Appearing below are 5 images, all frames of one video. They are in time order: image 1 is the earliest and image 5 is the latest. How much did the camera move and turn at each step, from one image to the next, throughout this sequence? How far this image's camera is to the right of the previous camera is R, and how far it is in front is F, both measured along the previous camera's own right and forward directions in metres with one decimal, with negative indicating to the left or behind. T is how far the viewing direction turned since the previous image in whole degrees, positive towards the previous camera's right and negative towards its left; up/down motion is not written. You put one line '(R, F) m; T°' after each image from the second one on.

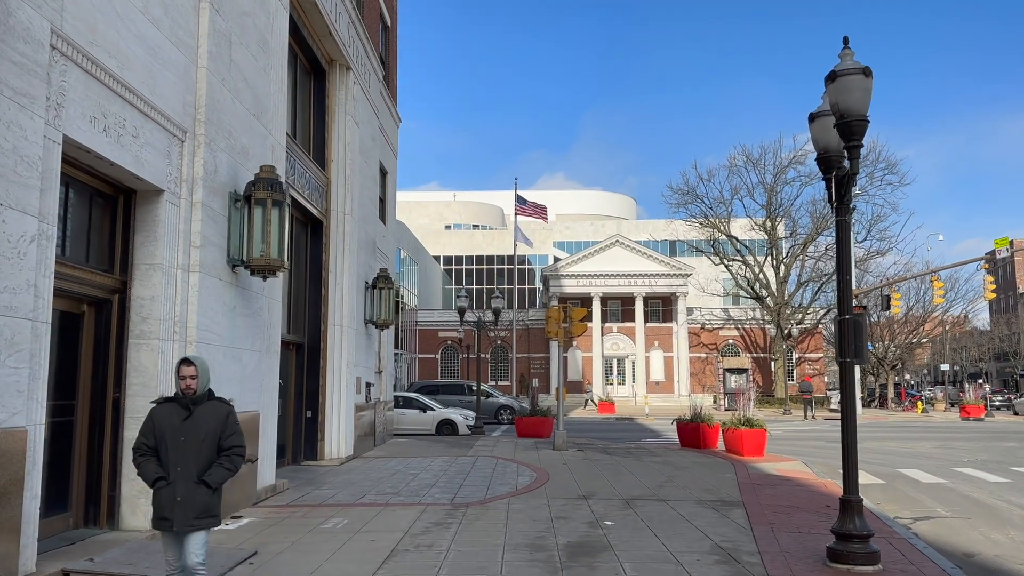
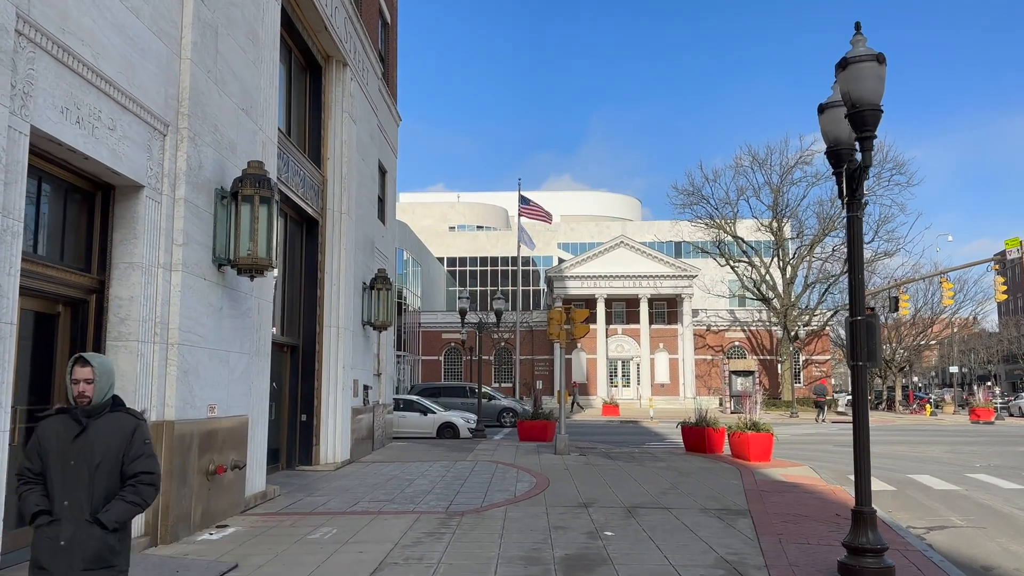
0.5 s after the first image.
(+0.1, +0.3) m; 0°
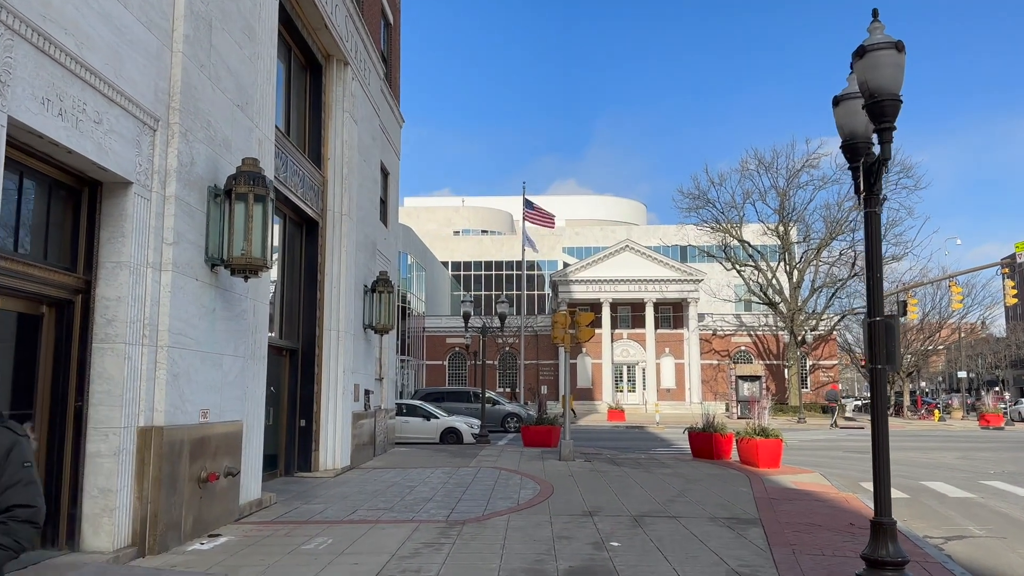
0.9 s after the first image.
(0.0, +0.3) m; 0°
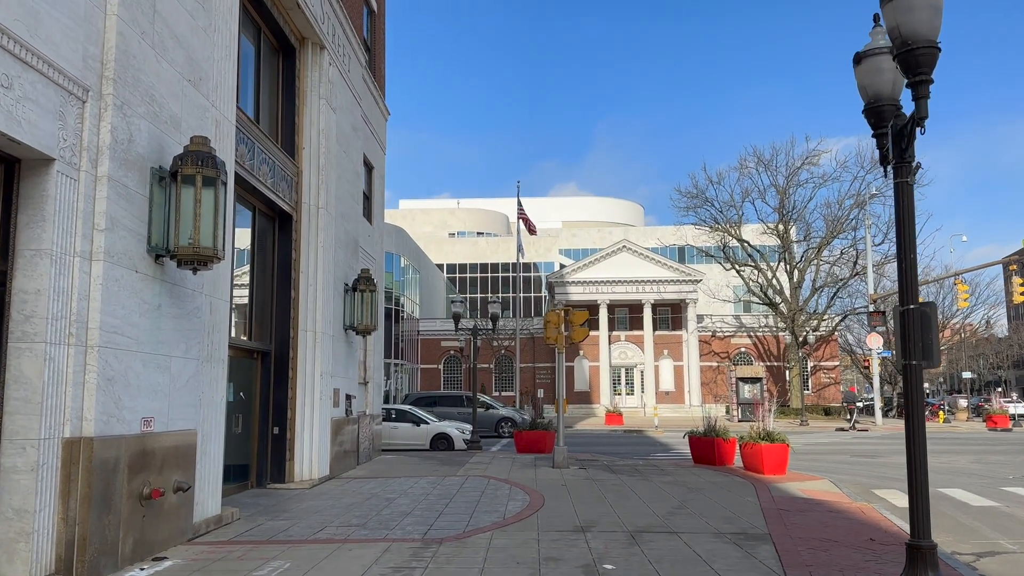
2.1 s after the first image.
(+0.2, +0.9) m; 0°
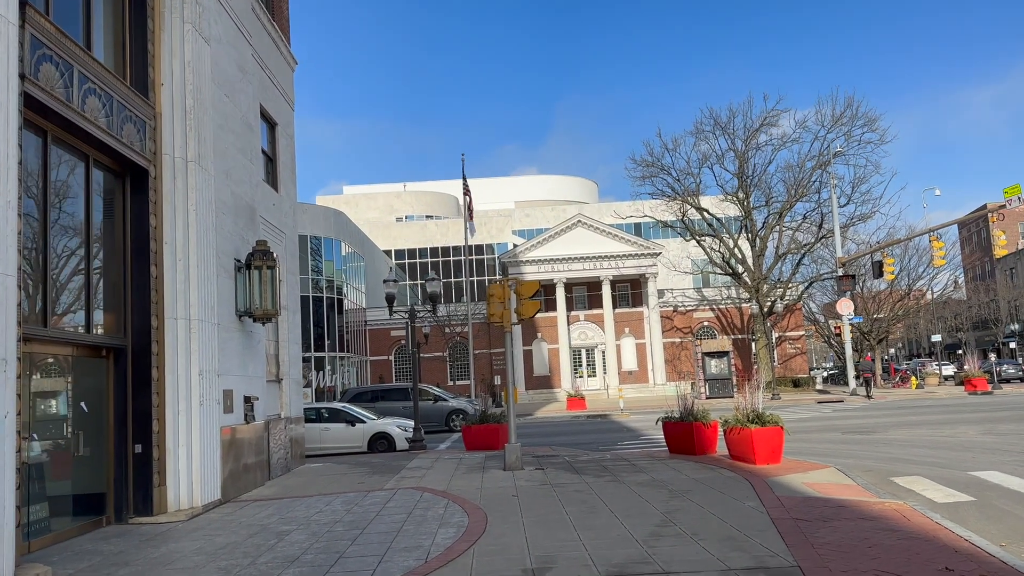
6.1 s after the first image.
(+0.4, +2.7) m; +3°
